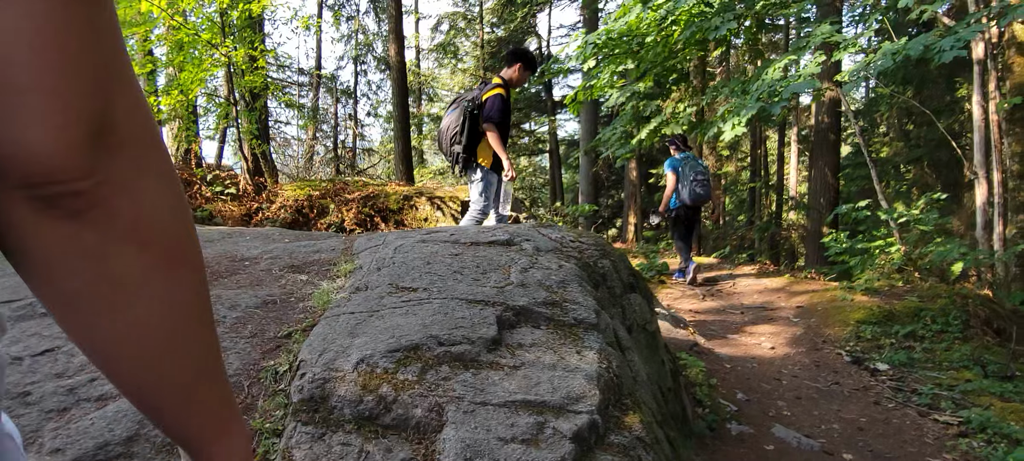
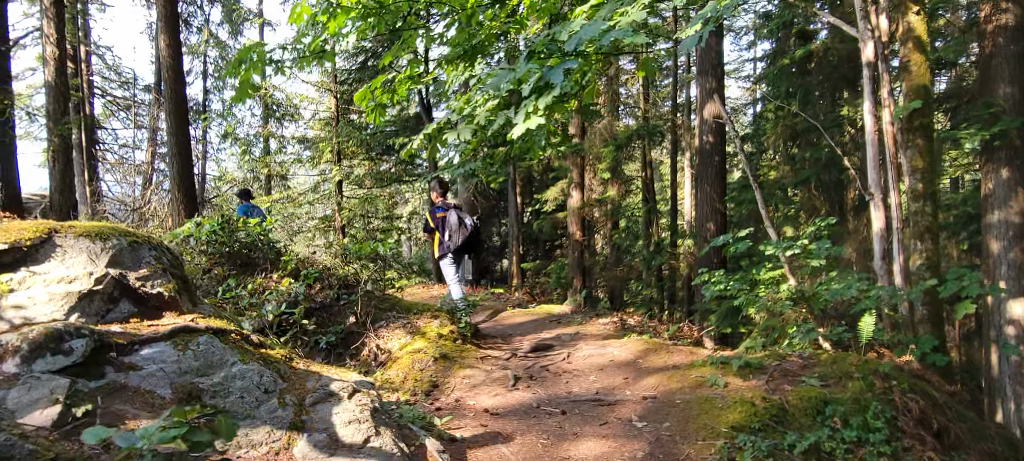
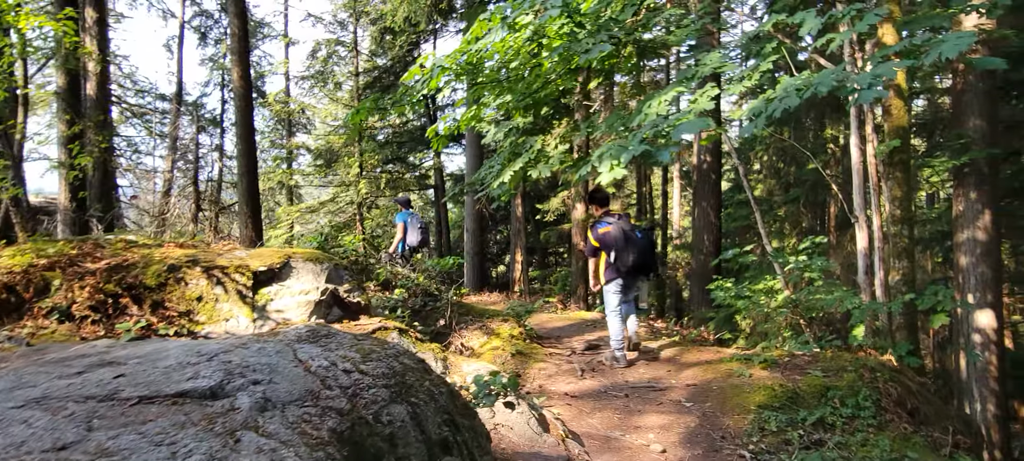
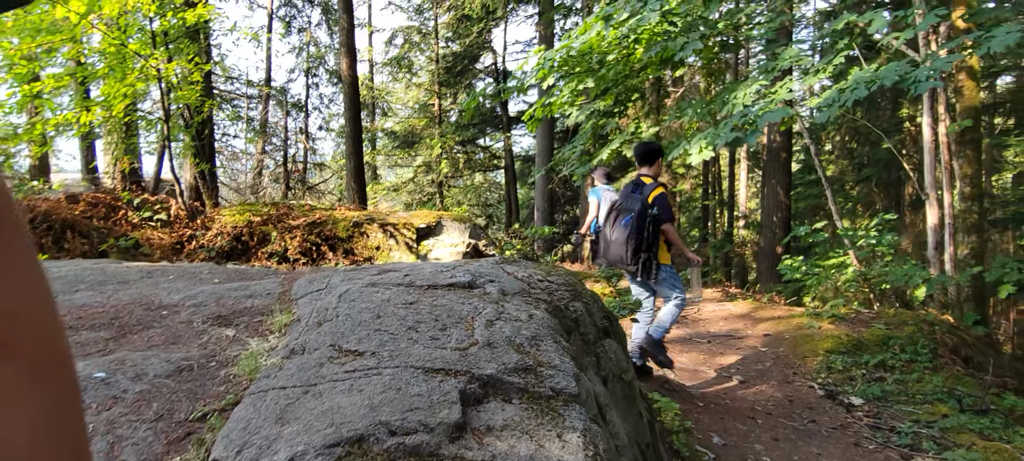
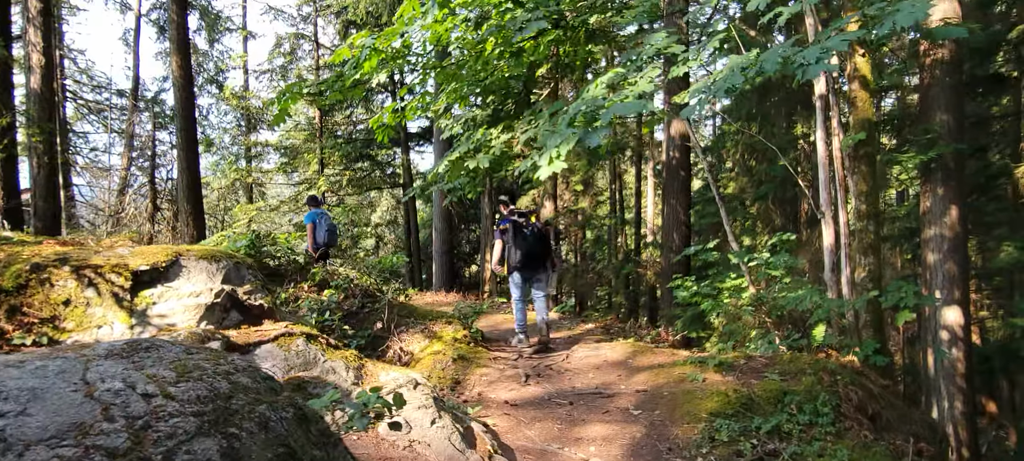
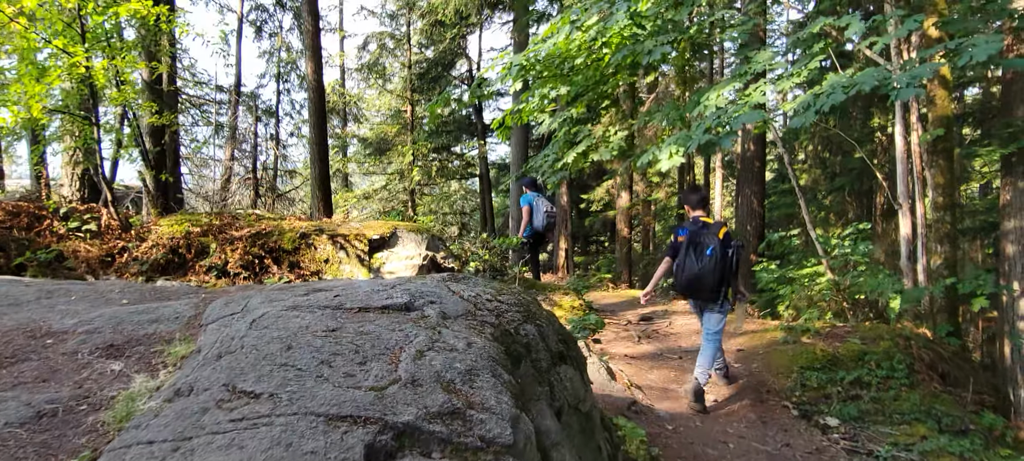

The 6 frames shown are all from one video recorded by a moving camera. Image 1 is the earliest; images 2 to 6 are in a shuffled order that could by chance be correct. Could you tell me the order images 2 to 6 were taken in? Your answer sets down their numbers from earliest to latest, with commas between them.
4, 6, 3, 5, 2
